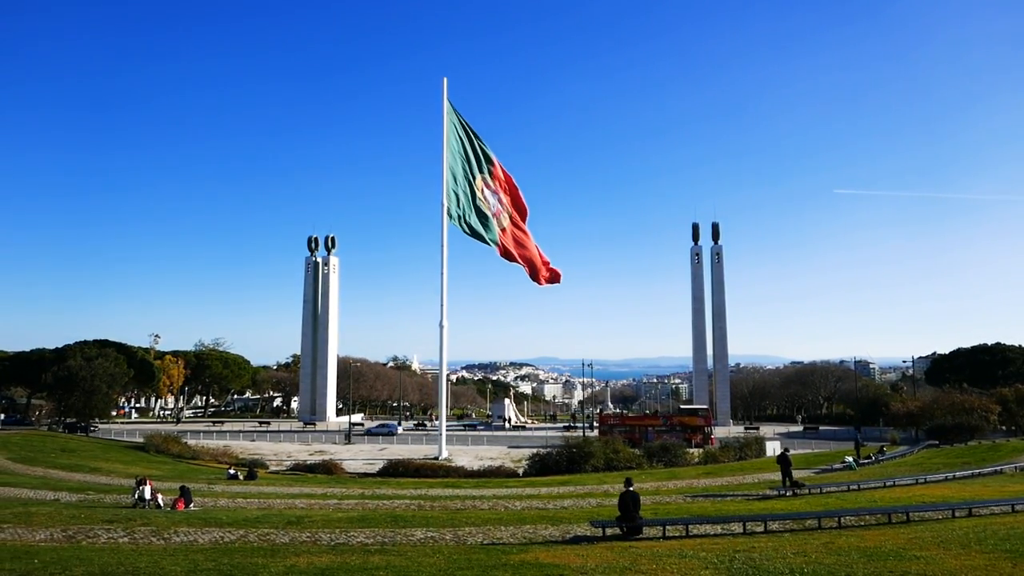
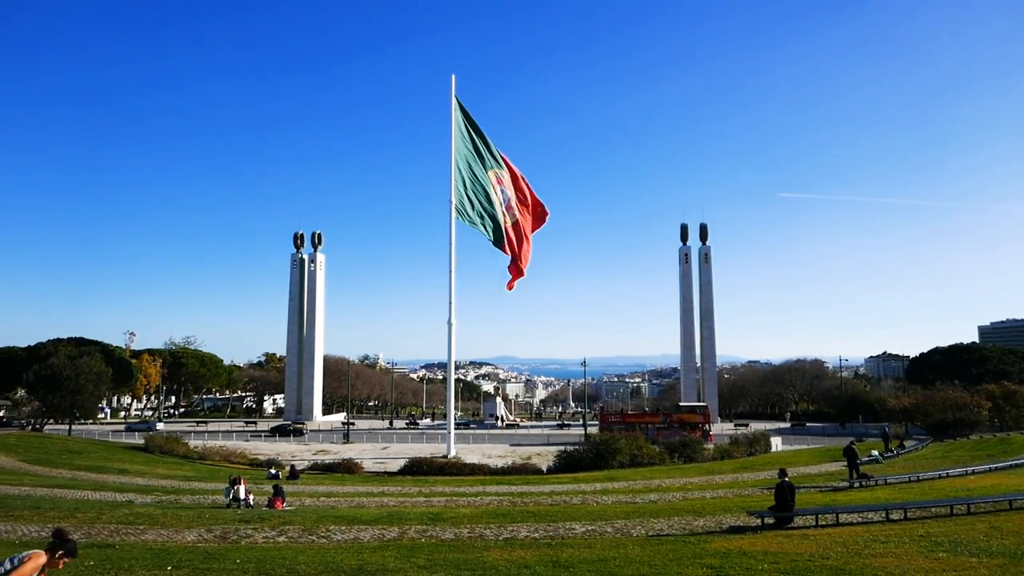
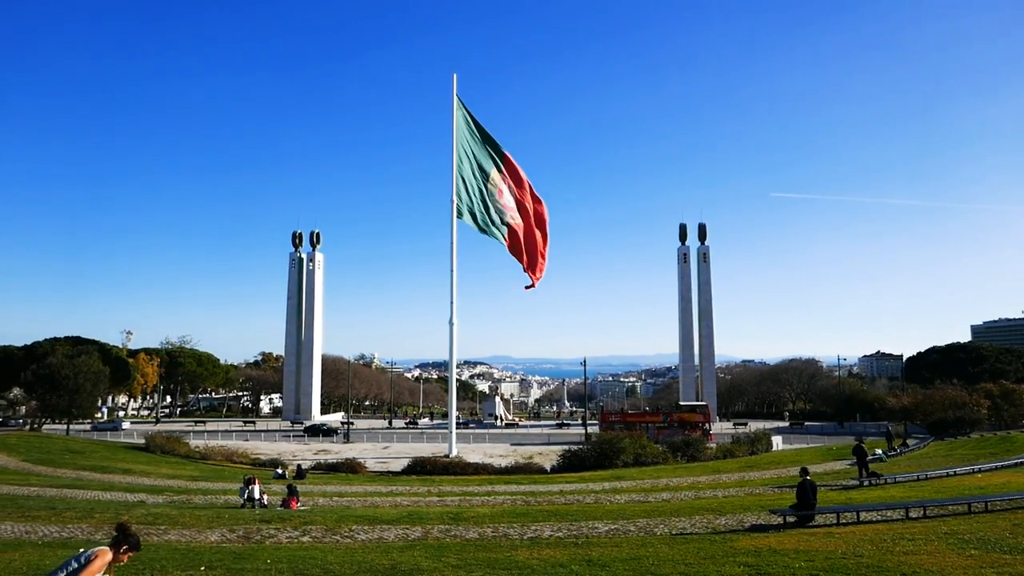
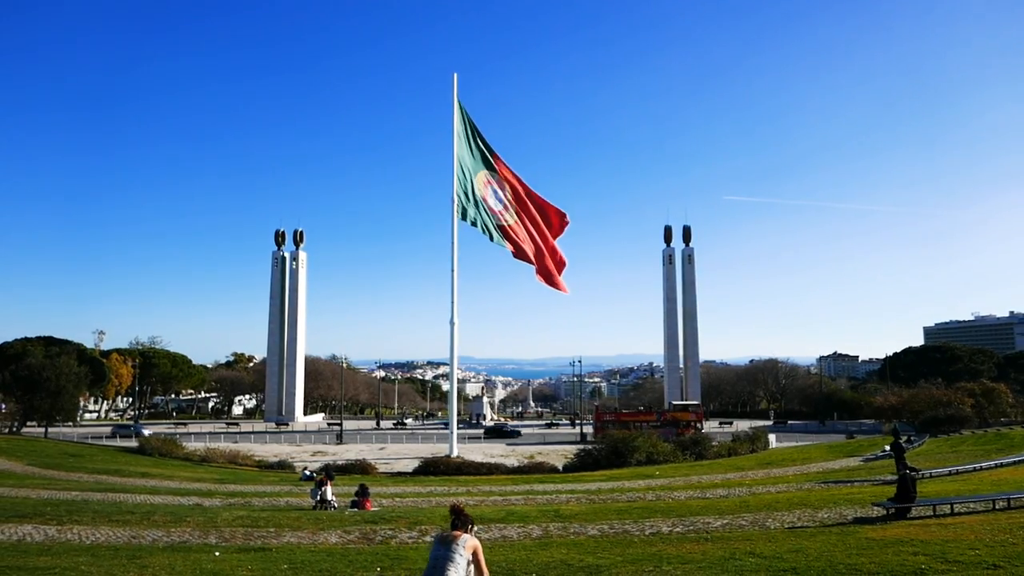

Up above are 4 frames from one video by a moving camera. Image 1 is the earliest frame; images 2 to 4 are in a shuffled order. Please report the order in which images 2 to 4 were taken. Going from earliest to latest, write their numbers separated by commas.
2, 3, 4
